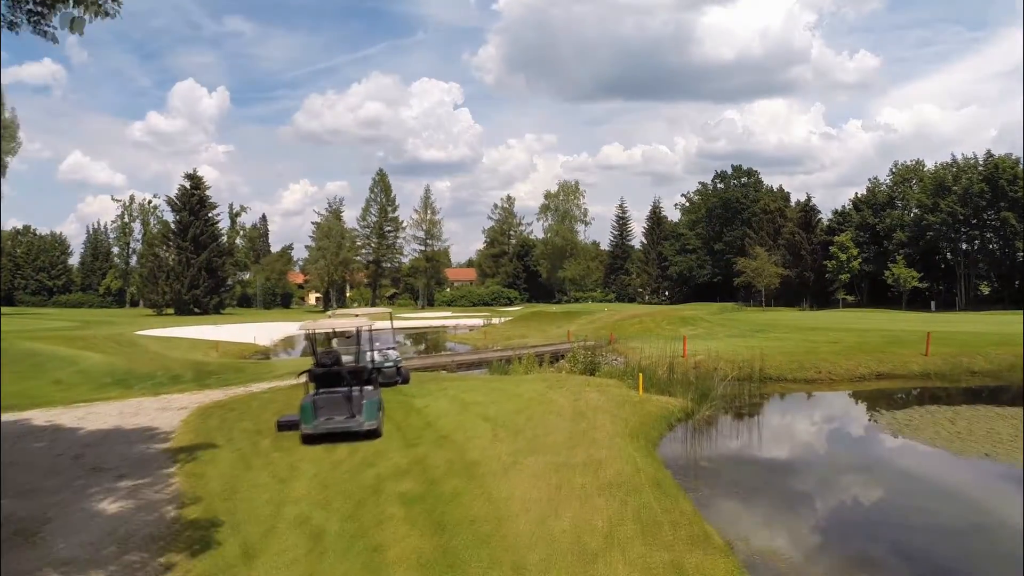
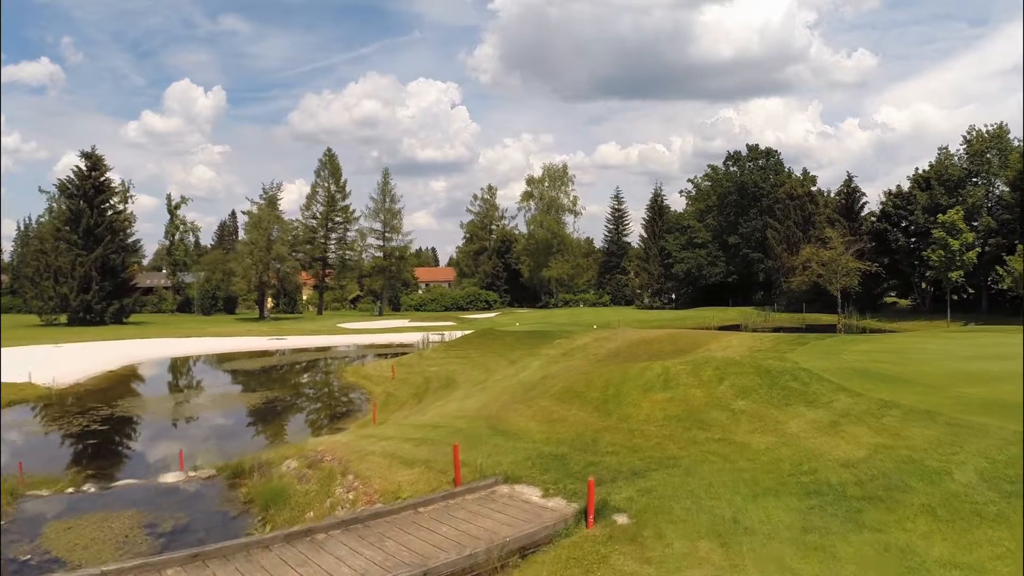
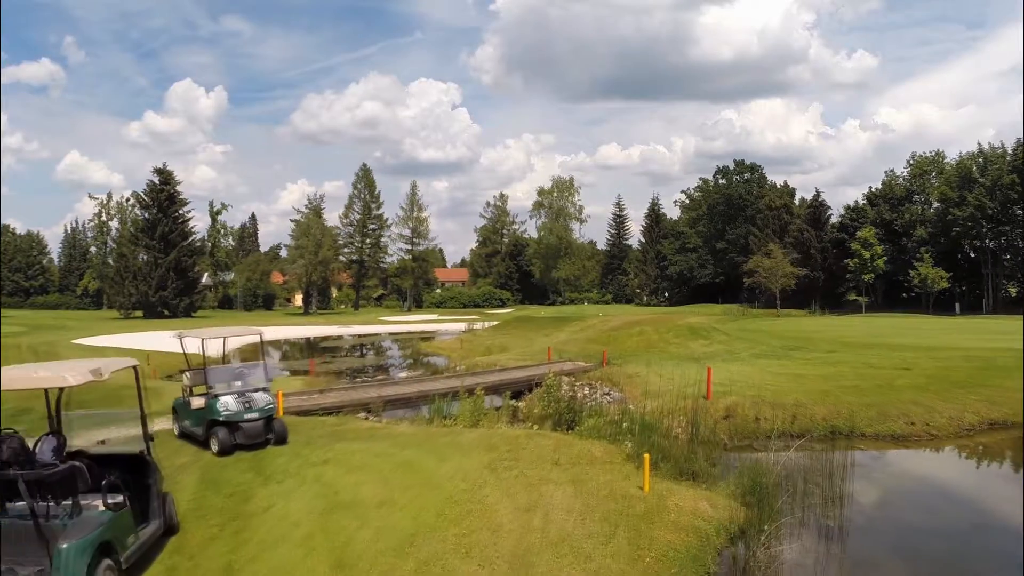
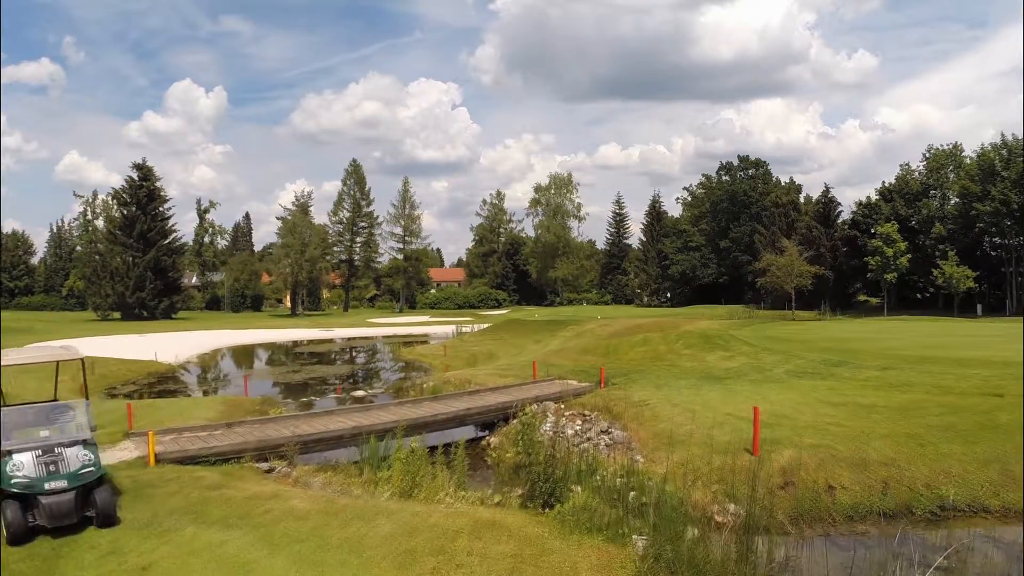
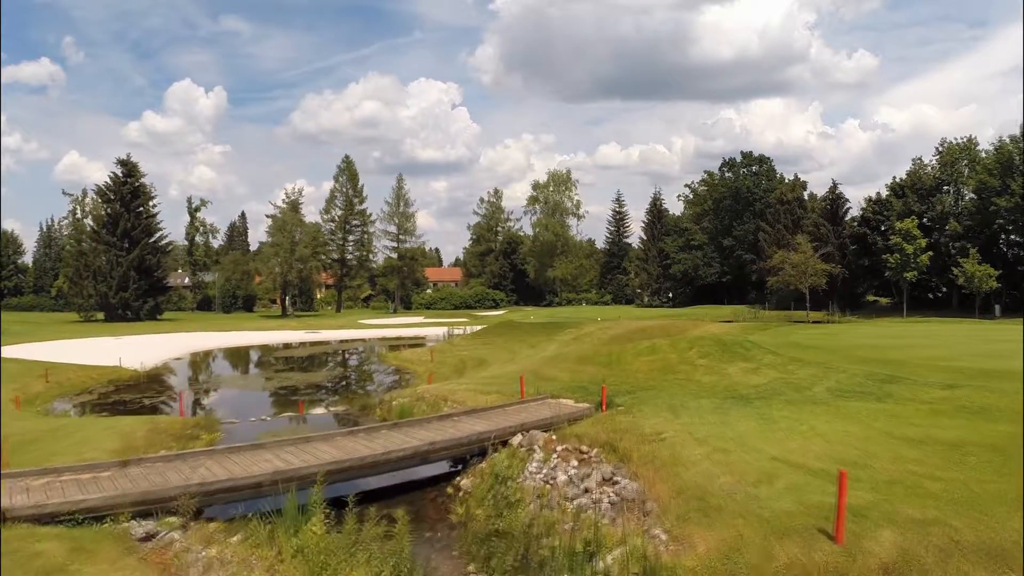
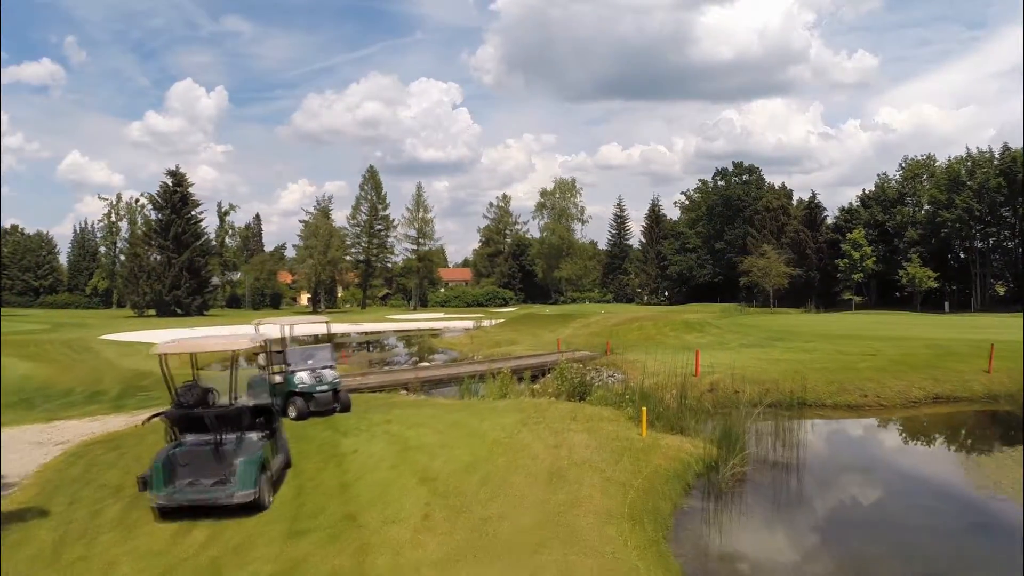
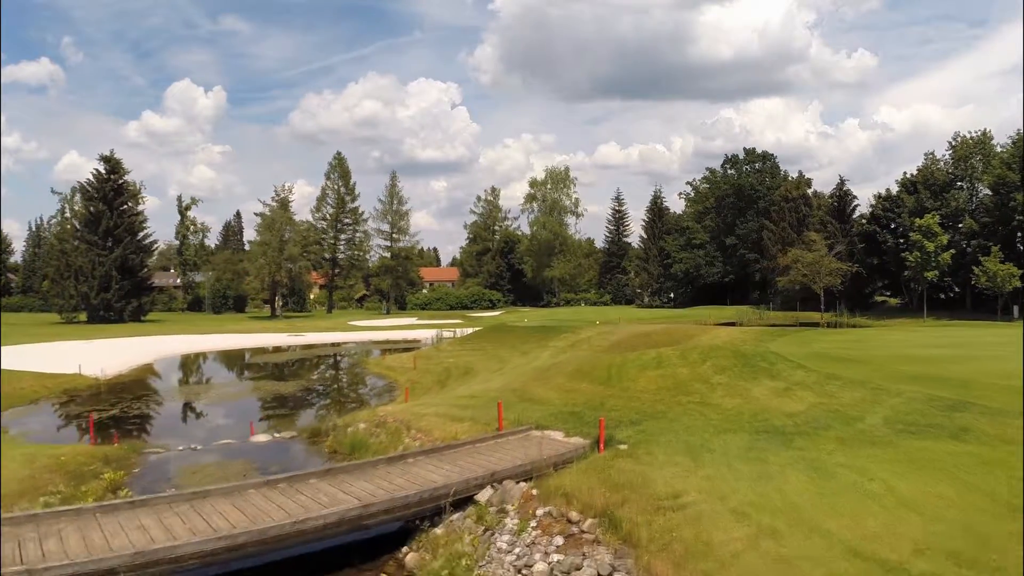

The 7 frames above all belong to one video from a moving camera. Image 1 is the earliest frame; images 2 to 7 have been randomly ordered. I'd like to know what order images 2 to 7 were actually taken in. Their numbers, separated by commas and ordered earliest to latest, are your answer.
6, 3, 4, 5, 7, 2
